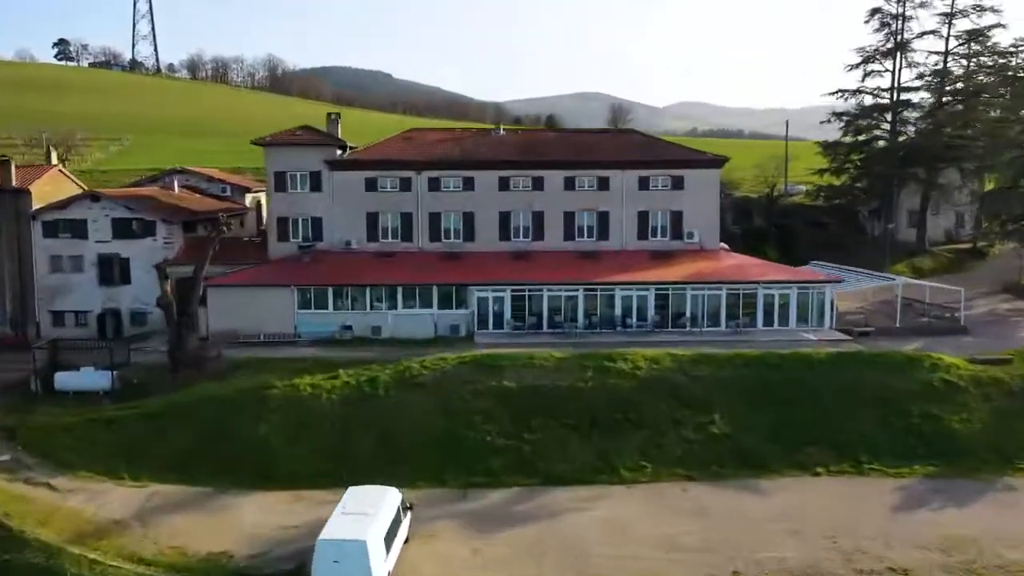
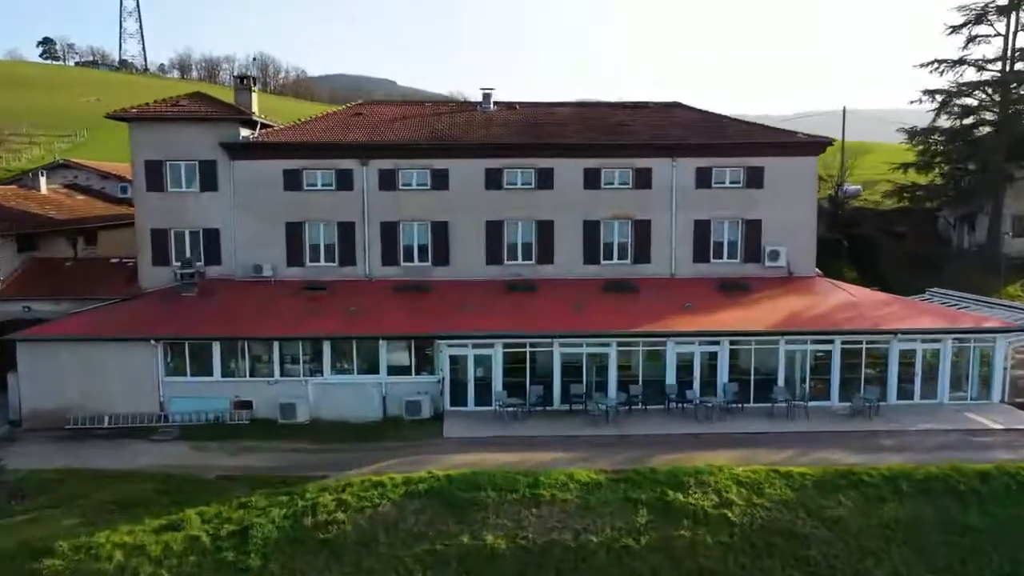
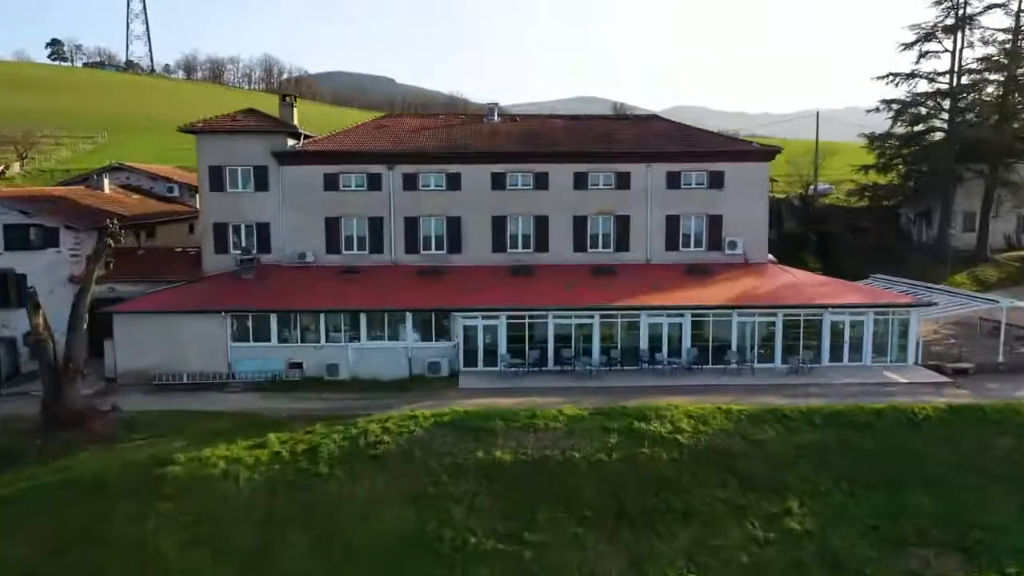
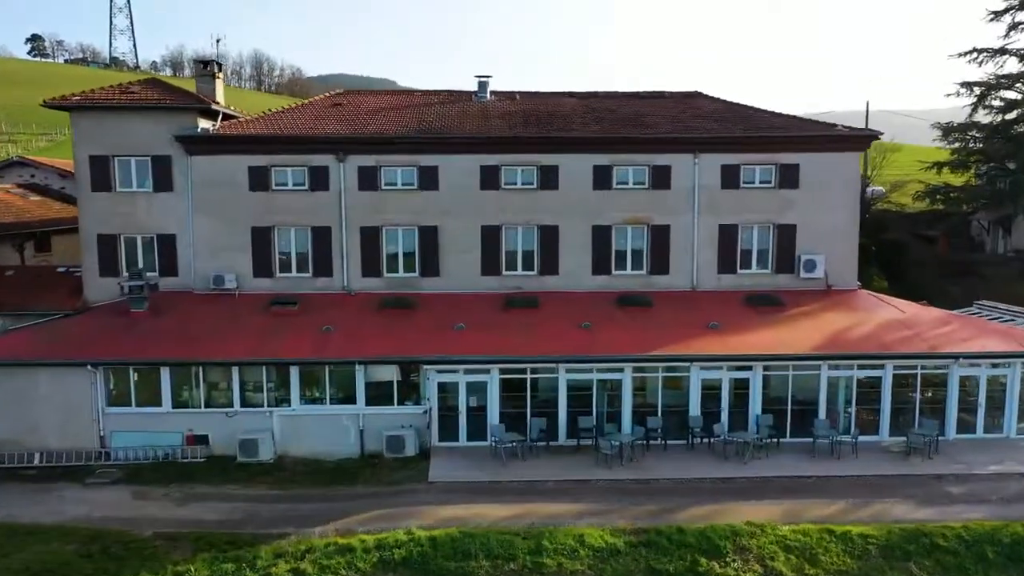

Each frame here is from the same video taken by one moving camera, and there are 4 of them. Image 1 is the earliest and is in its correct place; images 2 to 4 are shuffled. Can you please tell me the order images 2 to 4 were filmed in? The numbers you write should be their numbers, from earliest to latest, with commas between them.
3, 2, 4
